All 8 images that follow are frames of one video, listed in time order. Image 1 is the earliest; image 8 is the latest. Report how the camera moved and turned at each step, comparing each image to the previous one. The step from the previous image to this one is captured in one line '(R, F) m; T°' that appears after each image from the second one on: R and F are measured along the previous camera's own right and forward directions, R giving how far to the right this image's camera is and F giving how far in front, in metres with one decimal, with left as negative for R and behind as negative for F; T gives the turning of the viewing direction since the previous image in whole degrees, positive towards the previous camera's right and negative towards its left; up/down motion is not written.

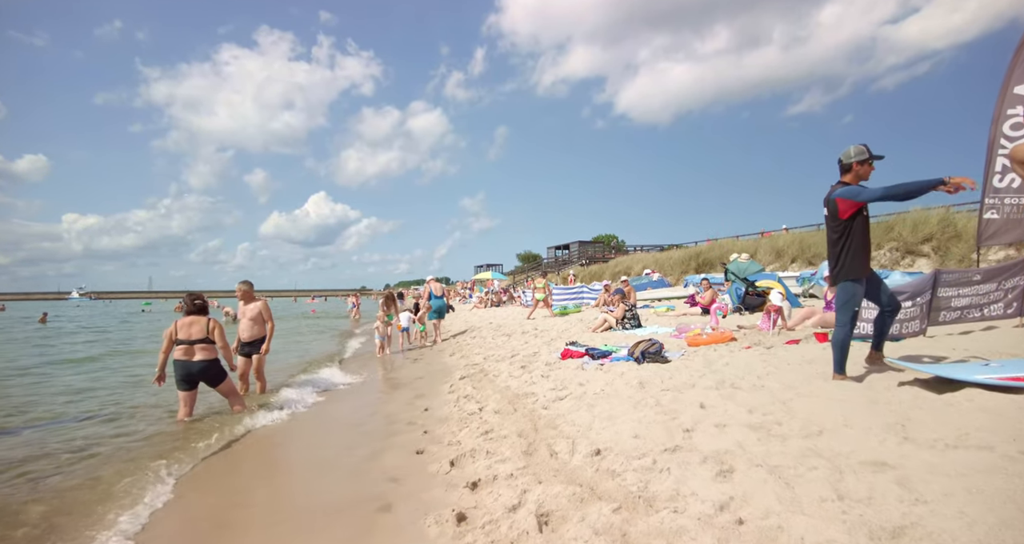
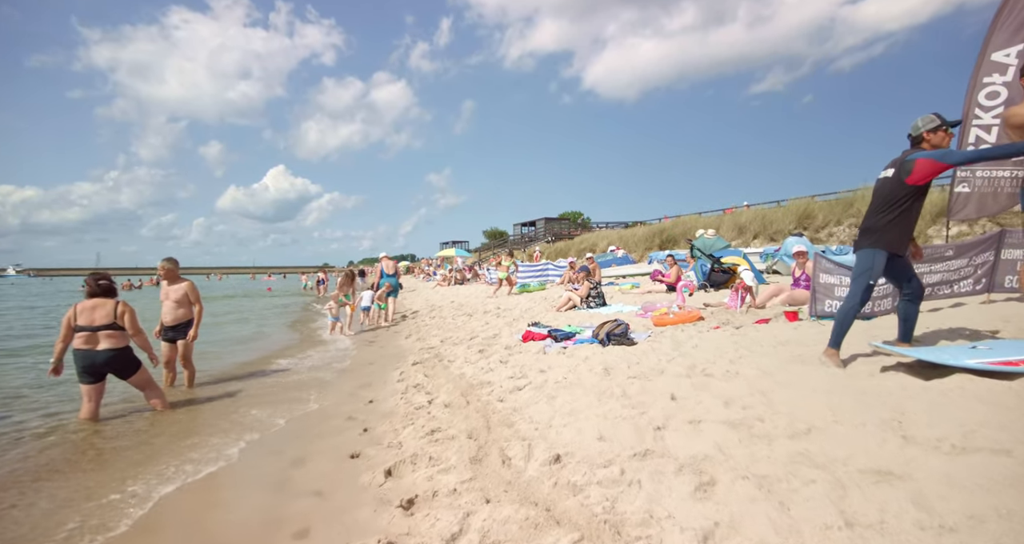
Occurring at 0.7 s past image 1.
(+0.1, +0.6) m; +4°
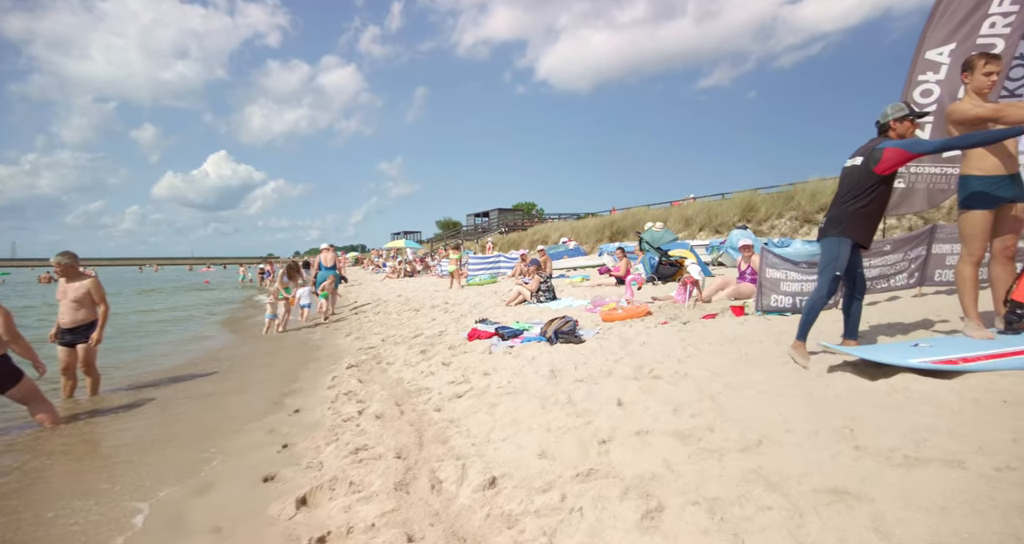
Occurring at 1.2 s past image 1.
(+0.1, +0.3) m; +5°
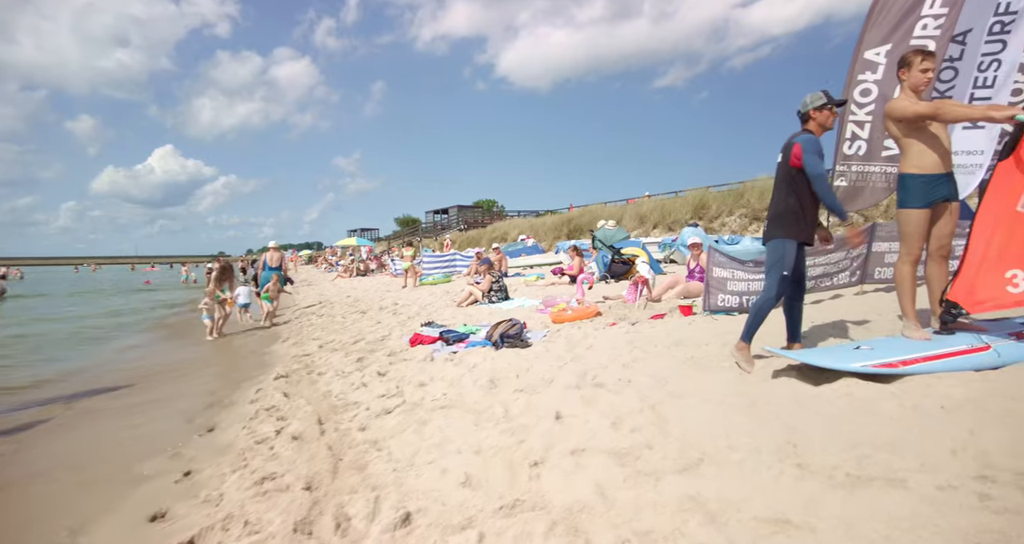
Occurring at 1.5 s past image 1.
(+0.2, +0.3) m; +4°
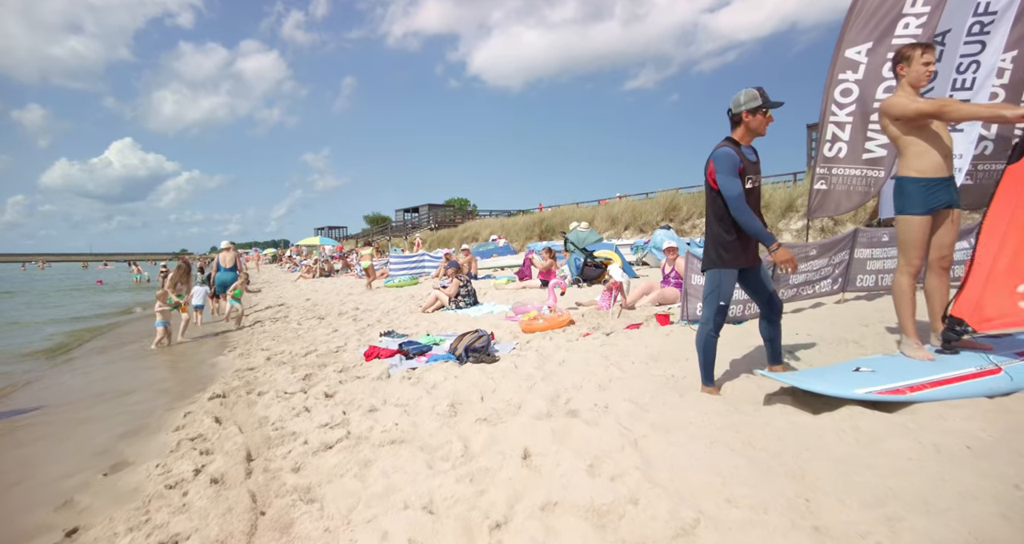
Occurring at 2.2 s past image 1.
(+0.1, +0.5) m; +3°
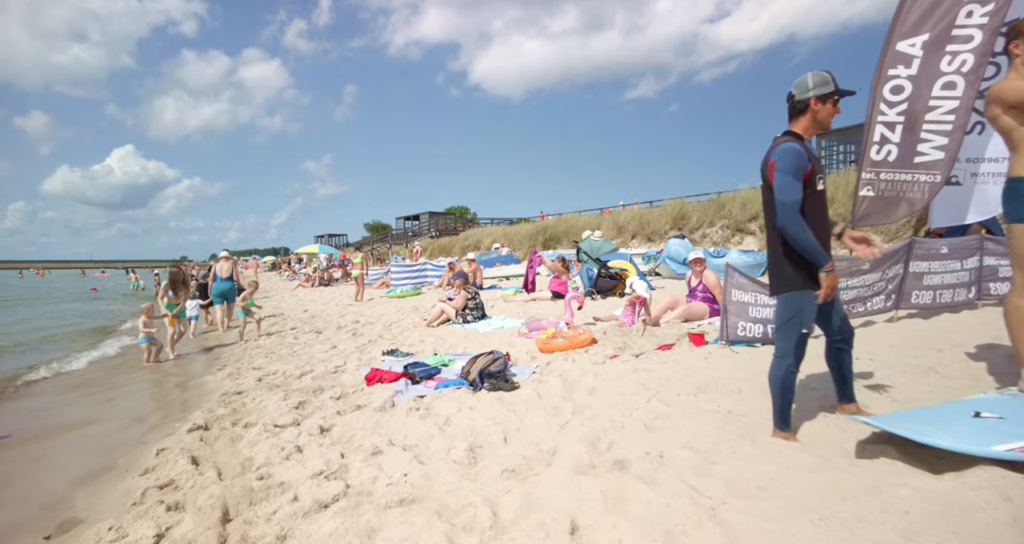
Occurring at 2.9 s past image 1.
(-0.2, +0.6) m; 0°
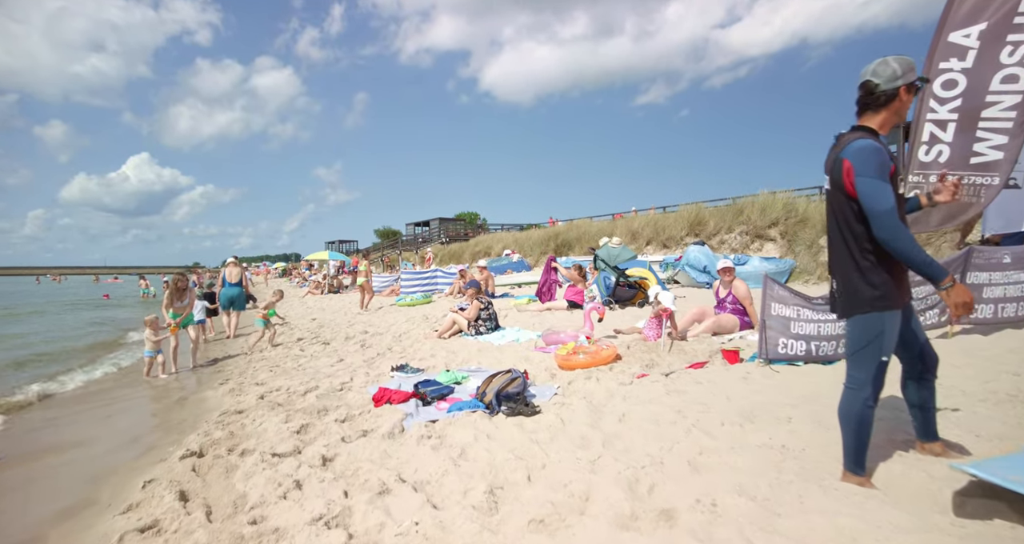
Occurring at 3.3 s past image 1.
(-0.1, +0.4) m; -1°
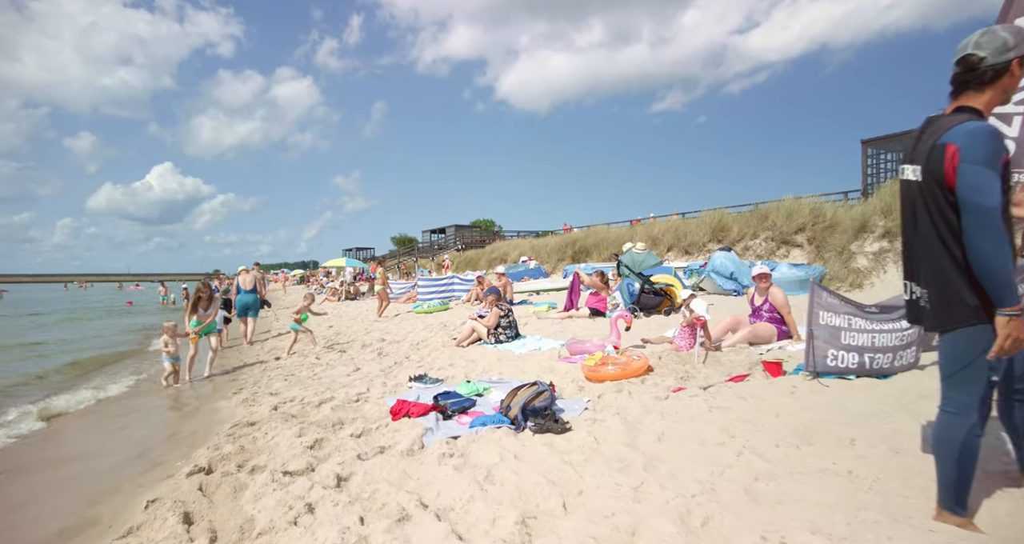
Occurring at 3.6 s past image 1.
(-0.1, +0.3) m; -2°
